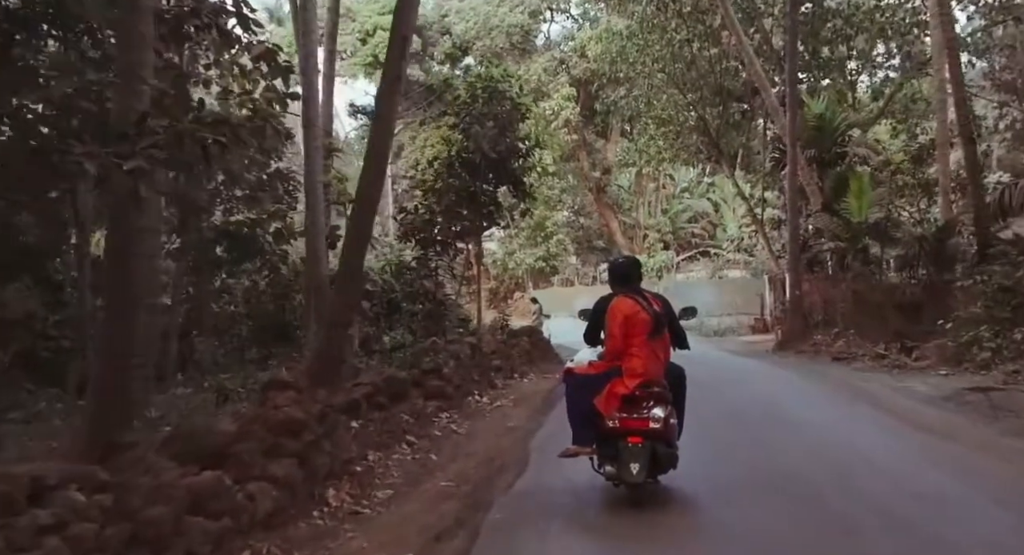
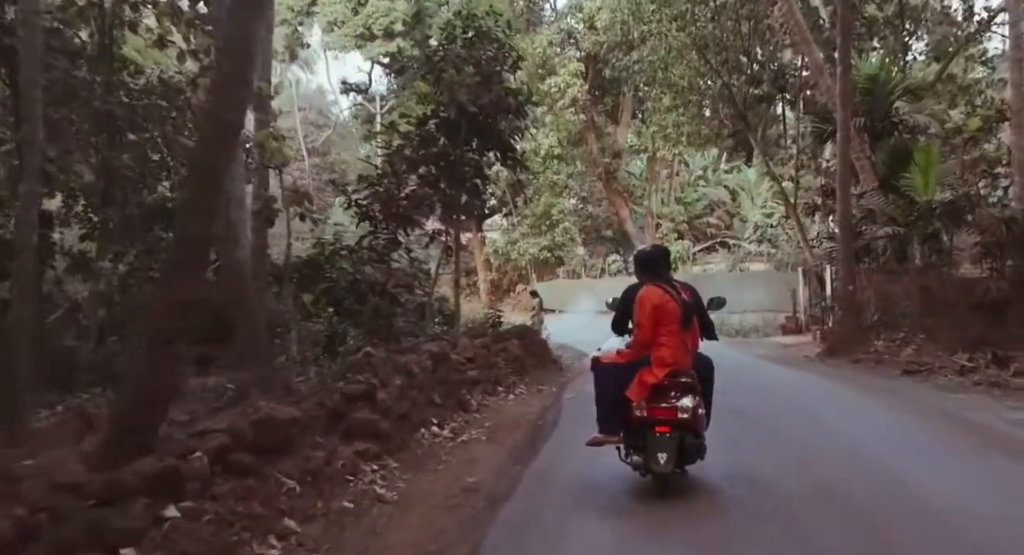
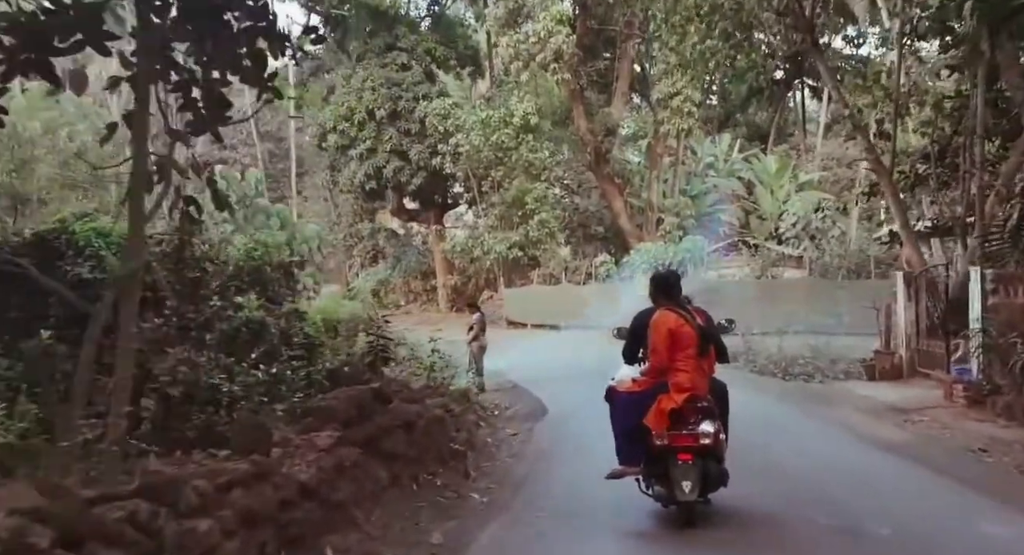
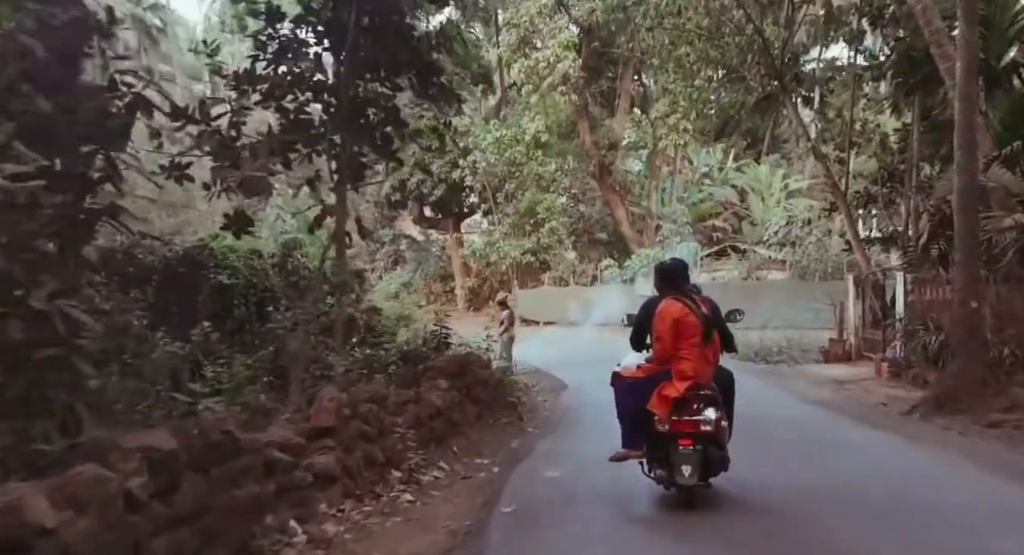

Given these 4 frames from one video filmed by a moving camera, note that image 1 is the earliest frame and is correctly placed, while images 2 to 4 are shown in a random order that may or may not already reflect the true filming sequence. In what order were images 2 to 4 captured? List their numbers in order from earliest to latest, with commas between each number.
2, 4, 3
